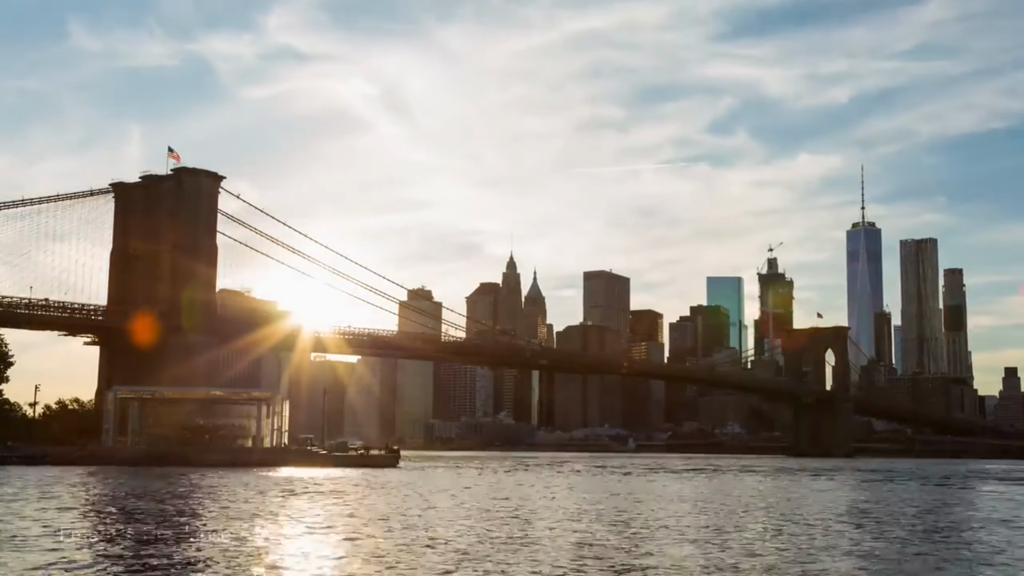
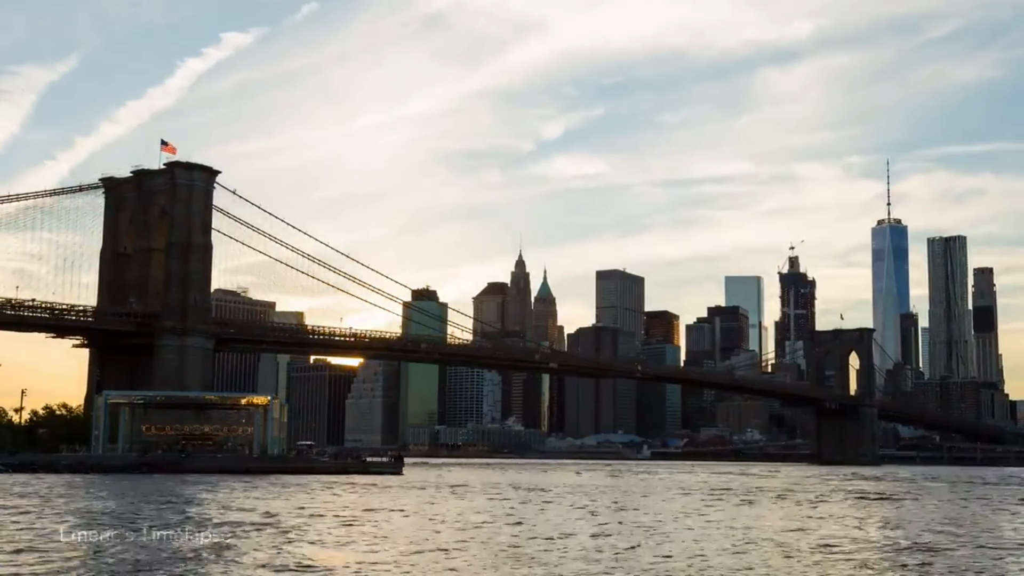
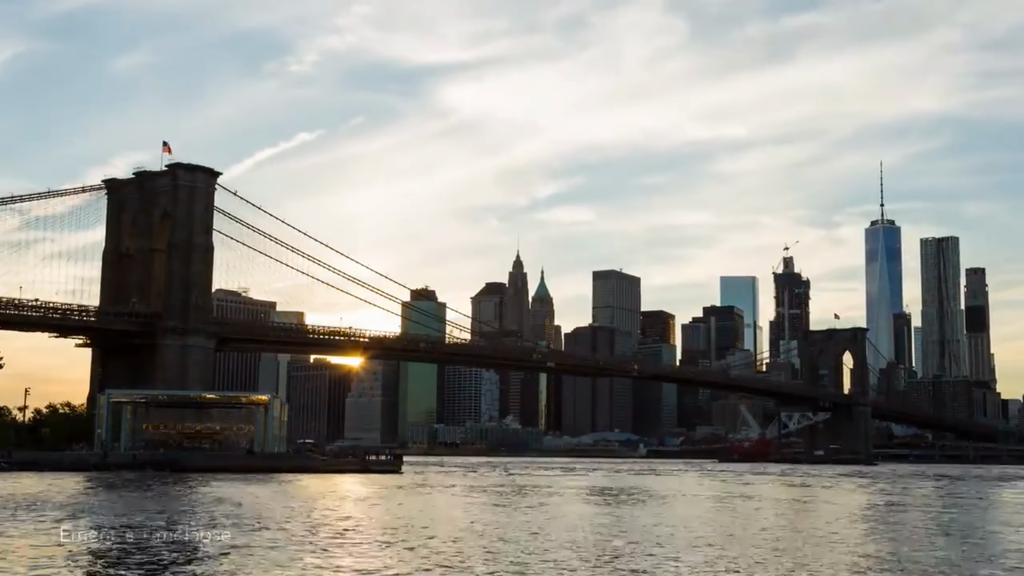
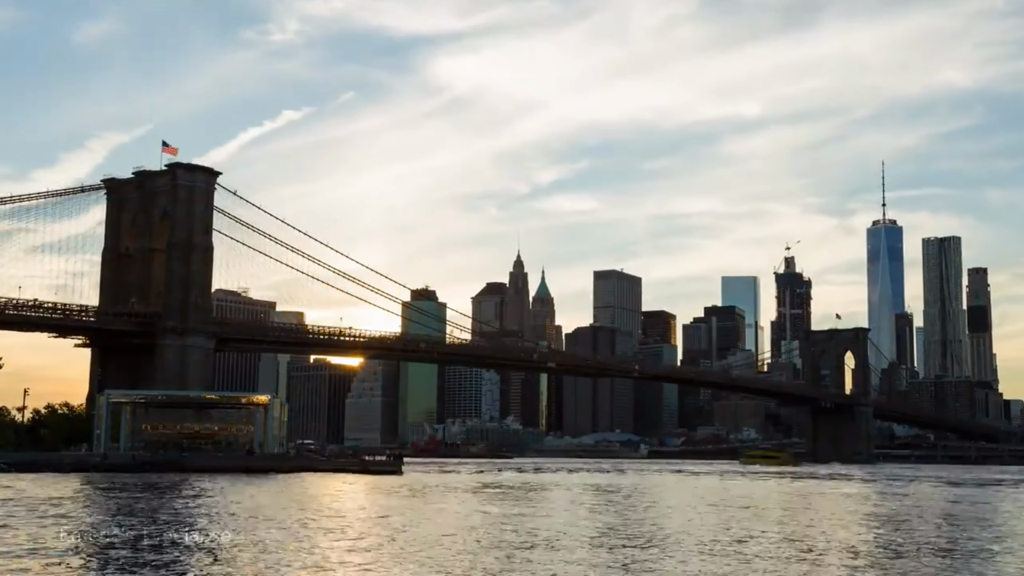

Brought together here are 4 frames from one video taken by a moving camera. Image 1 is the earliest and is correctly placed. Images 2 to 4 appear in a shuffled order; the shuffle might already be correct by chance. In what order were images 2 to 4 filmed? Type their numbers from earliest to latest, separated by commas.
3, 4, 2
